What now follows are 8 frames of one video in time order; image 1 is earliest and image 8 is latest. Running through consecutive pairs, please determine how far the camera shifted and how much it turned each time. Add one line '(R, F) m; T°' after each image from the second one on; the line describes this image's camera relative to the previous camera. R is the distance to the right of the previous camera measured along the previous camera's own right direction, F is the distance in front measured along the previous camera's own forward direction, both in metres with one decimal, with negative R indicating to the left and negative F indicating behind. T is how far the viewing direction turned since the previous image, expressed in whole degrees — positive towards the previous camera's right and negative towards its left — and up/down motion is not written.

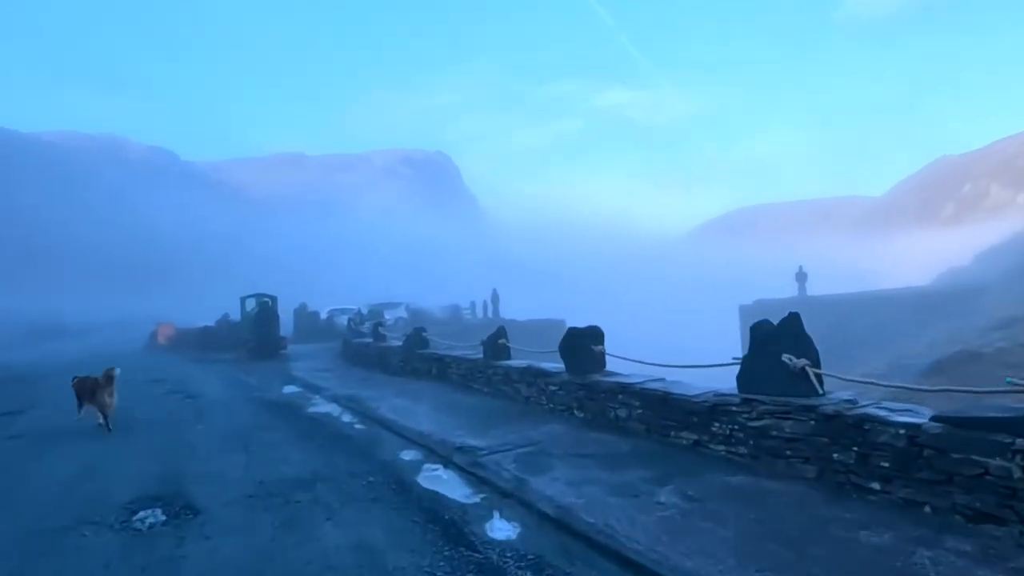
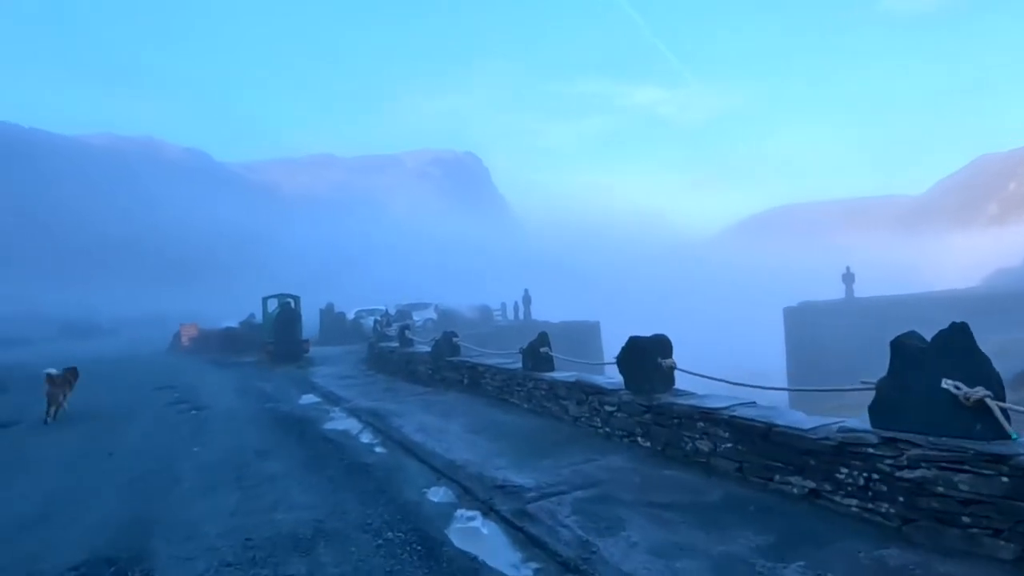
(-0.3, +1.6) m; -2°
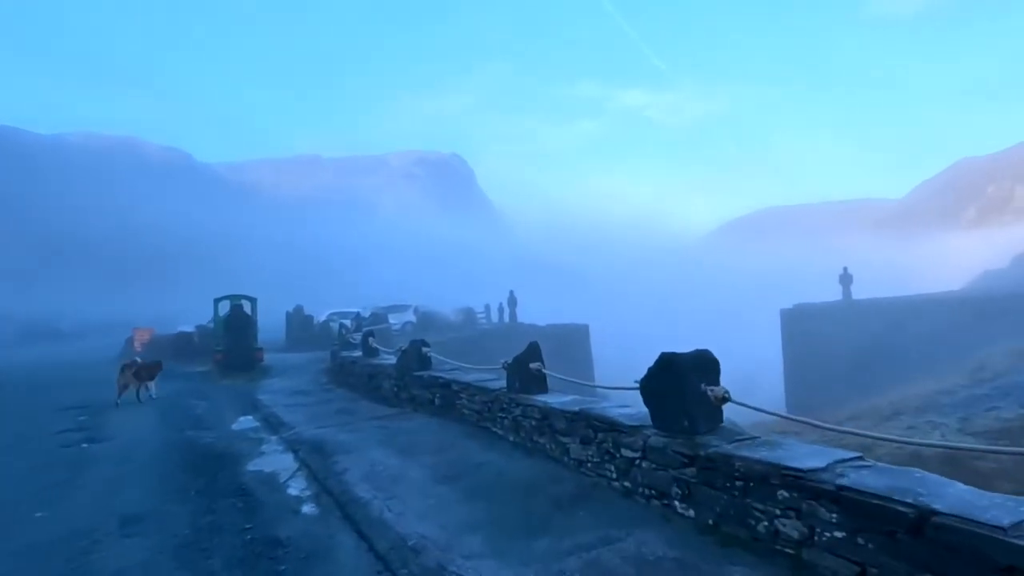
(0.0, +2.5) m; +1°
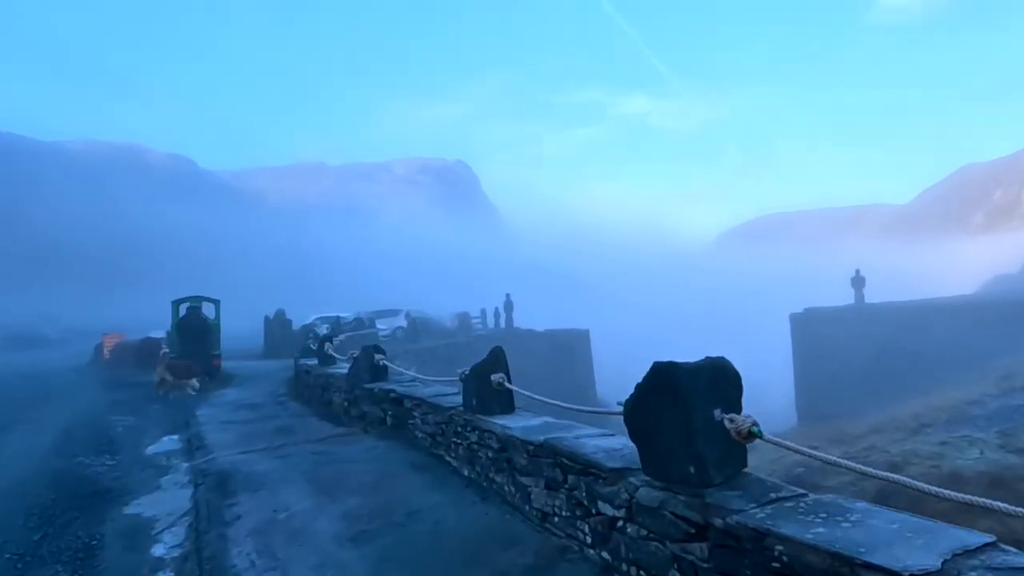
(+0.5, +1.9) m; 0°
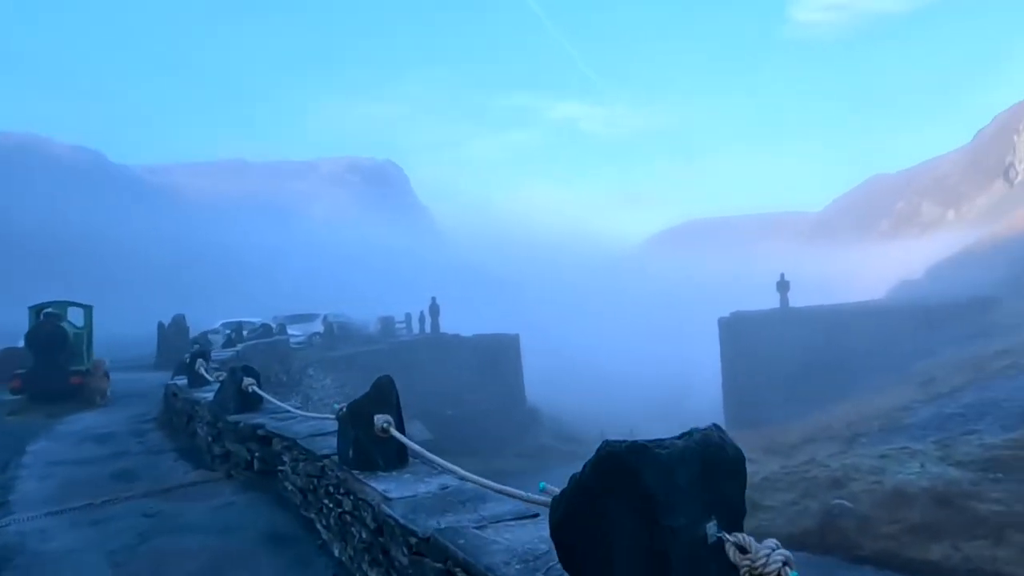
(+0.3, +1.7) m; +6°
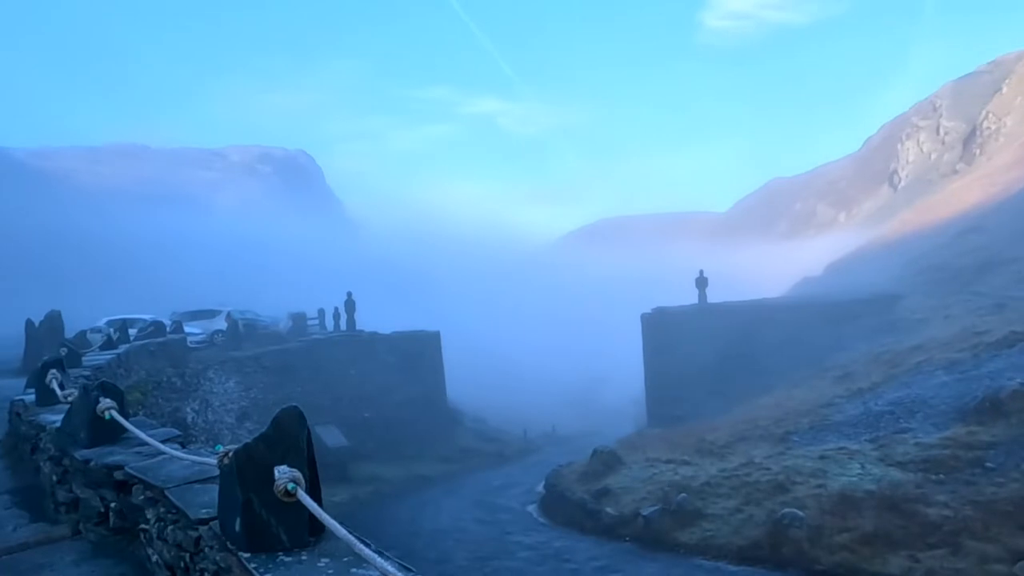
(-0.3, +1.5) m; +7°
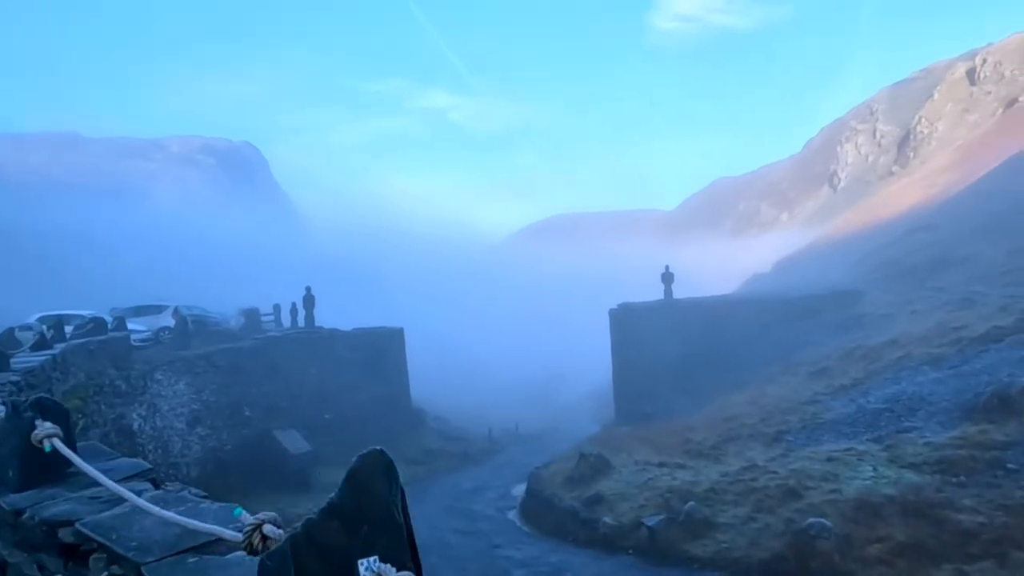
(-0.9, +1.4) m; +4°
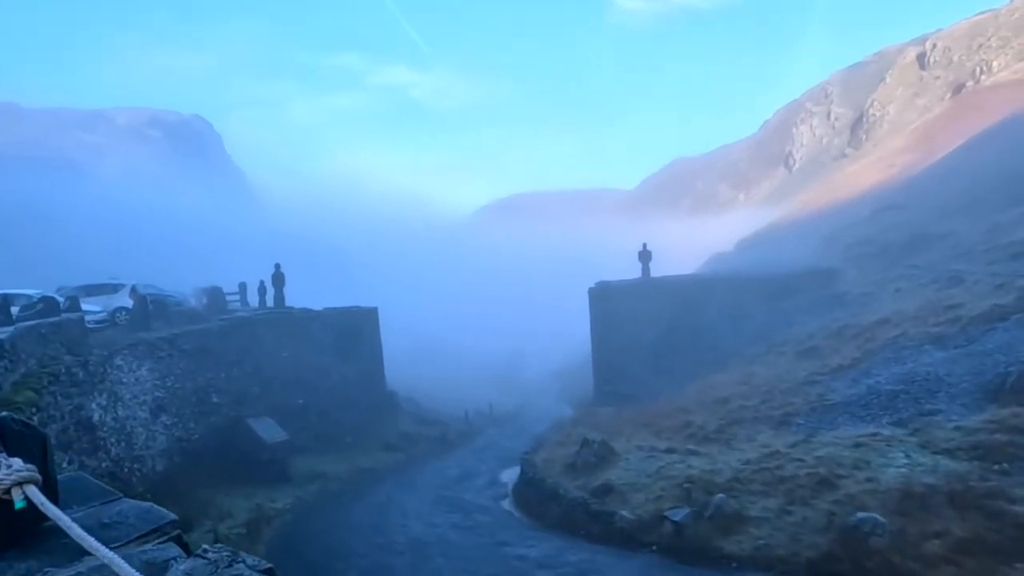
(-1.0, +1.3) m; +3°
